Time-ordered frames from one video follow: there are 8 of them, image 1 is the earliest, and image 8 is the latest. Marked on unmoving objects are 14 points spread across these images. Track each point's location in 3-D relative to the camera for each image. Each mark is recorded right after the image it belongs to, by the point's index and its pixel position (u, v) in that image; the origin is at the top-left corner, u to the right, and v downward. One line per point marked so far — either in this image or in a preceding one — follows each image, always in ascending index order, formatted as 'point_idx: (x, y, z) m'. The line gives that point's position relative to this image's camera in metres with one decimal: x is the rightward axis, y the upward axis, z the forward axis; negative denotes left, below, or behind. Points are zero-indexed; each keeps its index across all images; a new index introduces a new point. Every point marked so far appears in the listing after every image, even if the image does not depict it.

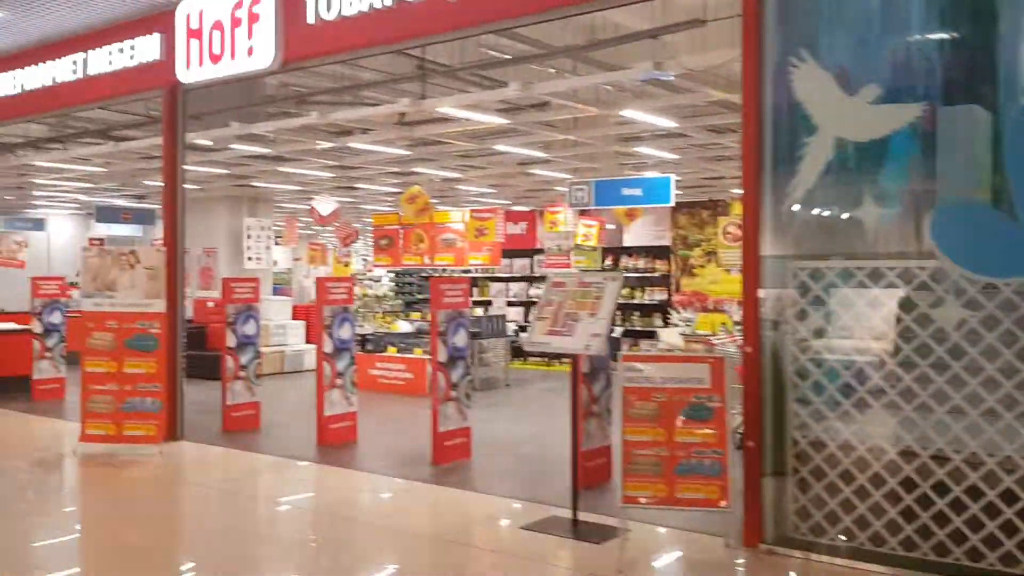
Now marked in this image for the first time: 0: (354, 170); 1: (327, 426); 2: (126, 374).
0: (-2.2, +1.7, +12.8) m
1: (-1.7, -1.2, +8.3) m
2: (-3.4, -0.8, +8.0) m
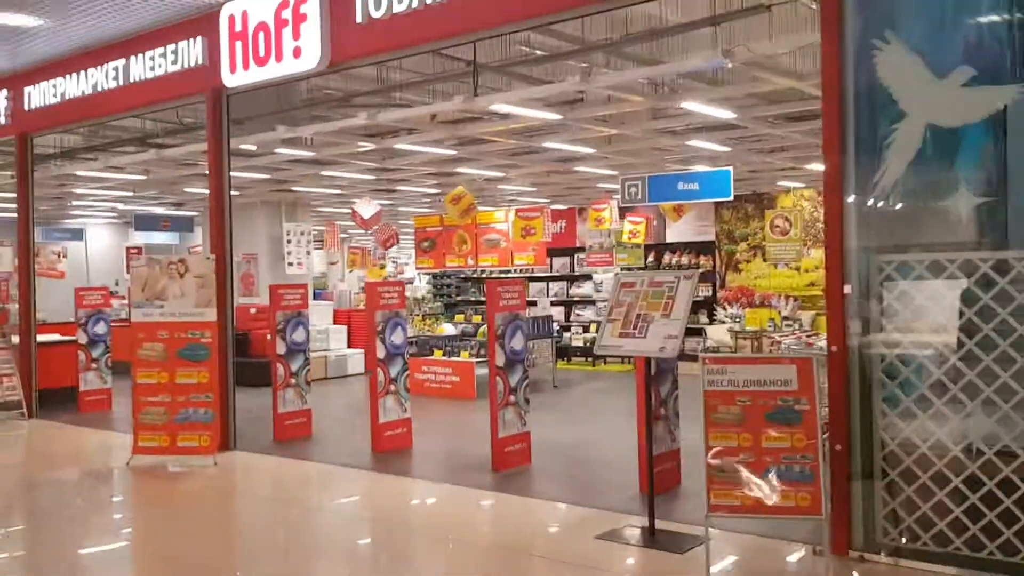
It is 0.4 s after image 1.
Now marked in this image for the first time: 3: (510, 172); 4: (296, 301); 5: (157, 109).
0: (-1.6, +1.6, +12.7) m
1: (-1.1, -1.3, +8.1) m
2: (-2.9, -0.8, +7.9) m
3: (0.0, +1.6, +12.5) m
4: (-2.1, -0.1, +9.1) m
5: (-3.5, +1.8, +9.2) m
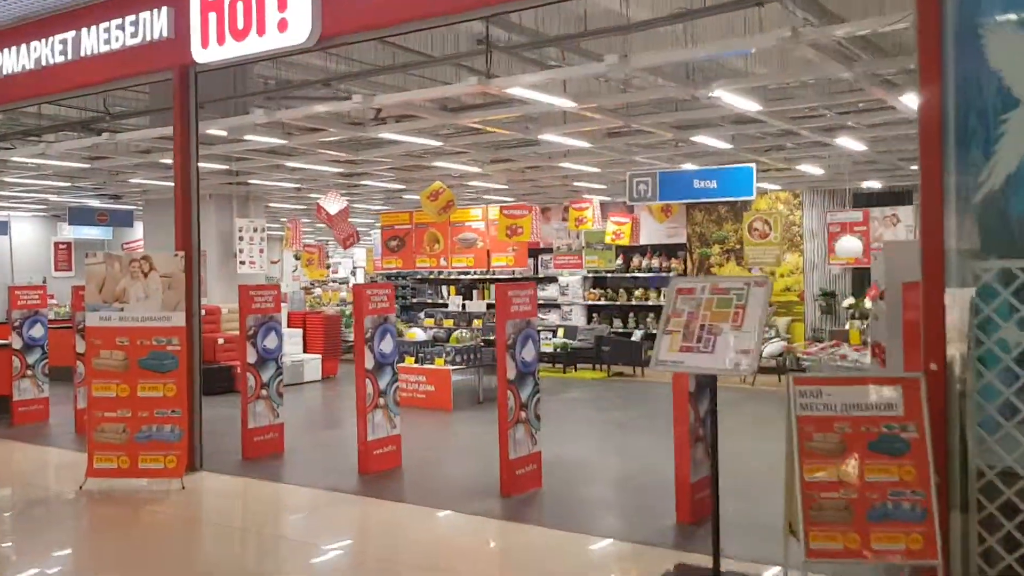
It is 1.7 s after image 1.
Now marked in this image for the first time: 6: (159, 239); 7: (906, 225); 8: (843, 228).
0: (-1.9, +1.6, +11.8) m
1: (-1.1, -1.3, +7.3) m
2: (-2.8, -0.8, +7.0) m
3: (-0.3, +1.5, +11.8) m
4: (-2.2, -0.1, +8.3) m
5: (-3.5, +1.8, +8.2) m
6: (-5.8, +0.8, +15.1) m
7: (+5.3, +0.9, +12.4) m
8: (+4.5, +0.8, +12.6) m
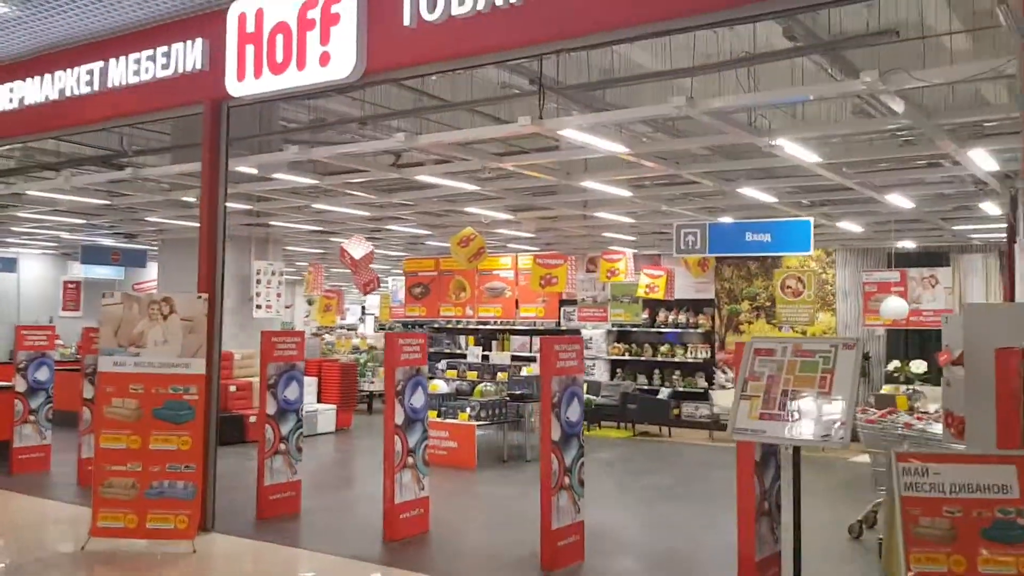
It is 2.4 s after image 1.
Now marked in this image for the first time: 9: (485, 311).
0: (-1.5, +1.0, +11.5) m
1: (-0.9, -1.7, +6.8) m
2: (-2.5, -1.1, +6.5) m
3: (+0.1, +0.9, +11.4) m
4: (-1.9, -0.5, +7.8) m
5: (-3.2, +1.4, +7.9) m
6: (-5.4, +0.1, +14.7) m
7: (+5.6, 0.0, +12.0) m
8: (+4.8, 0.0, +12.2) m
9: (-0.3, -0.3, +12.8) m
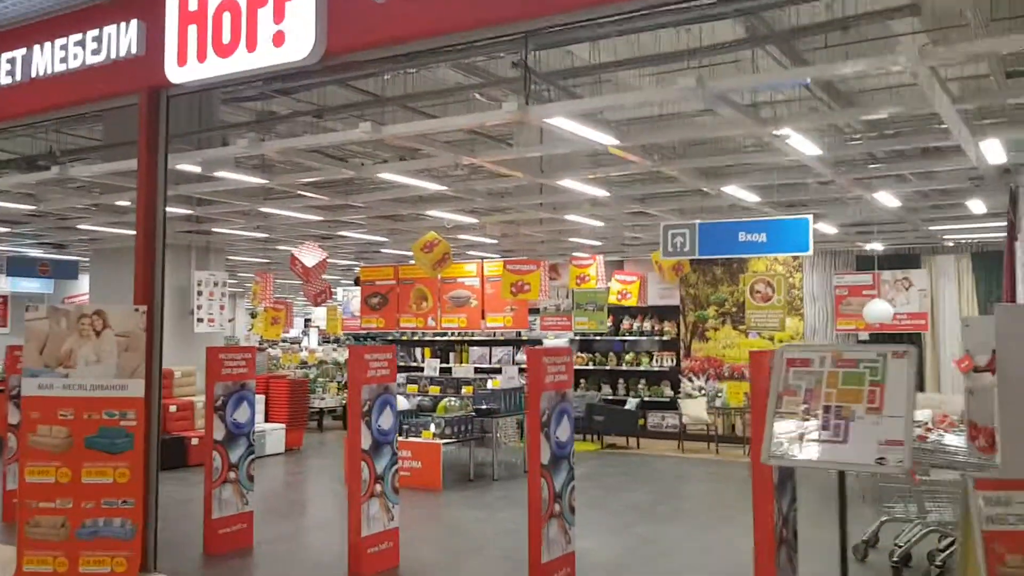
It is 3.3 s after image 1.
0: (-1.9, +0.9, +10.7) m
1: (-1.0, -1.7, +6.1) m
2: (-2.6, -1.2, +5.7) m
3: (-0.4, +0.8, +10.8) m
4: (-2.1, -0.6, +7.1) m
5: (-3.4, +1.3, +7.0) m
6: (-6.0, -0.1, +13.8) m
7: (+5.2, 0.0, +11.7) m
8: (+4.3, 0.0, +11.8) m
9: (-0.9, -0.4, +12.1) m
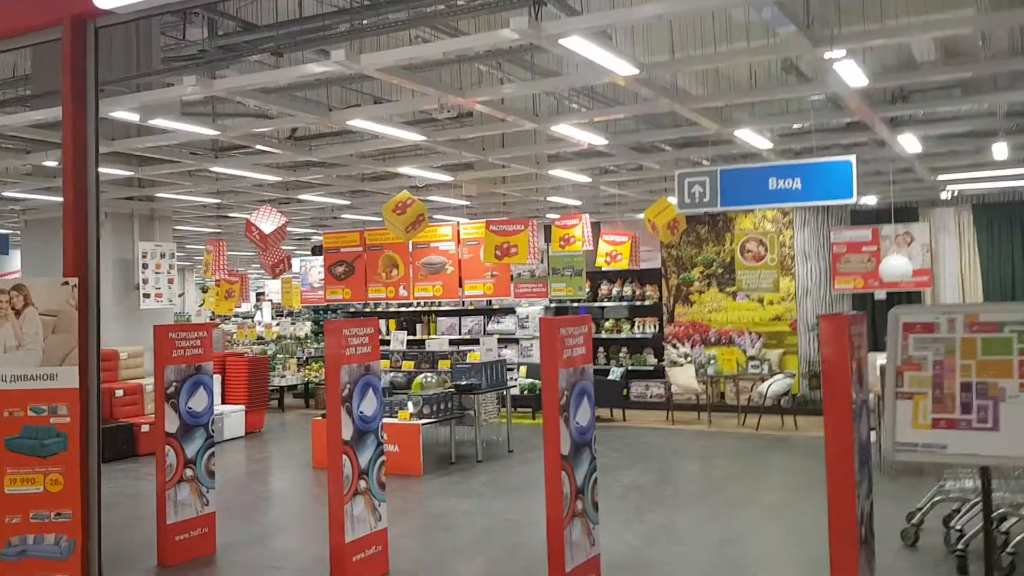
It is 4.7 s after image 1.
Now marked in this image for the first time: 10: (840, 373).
0: (-2.2, +1.2, +9.7) m
1: (-0.9, -1.5, +5.2) m
2: (-2.6, -1.1, +4.7) m
3: (-0.6, +1.2, +9.8) m
4: (-2.1, -0.4, +6.1) m
5: (-3.4, +1.5, +5.9) m
6: (-6.4, +0.3, +12.5) m
7: (+4.9, +0.5, +11.0) m
8: (+4.1, +0.5, +11.1) m
9: (-1.1, 0.0, +11.1) m
10: (+1.4, -0.4, +3.9) m
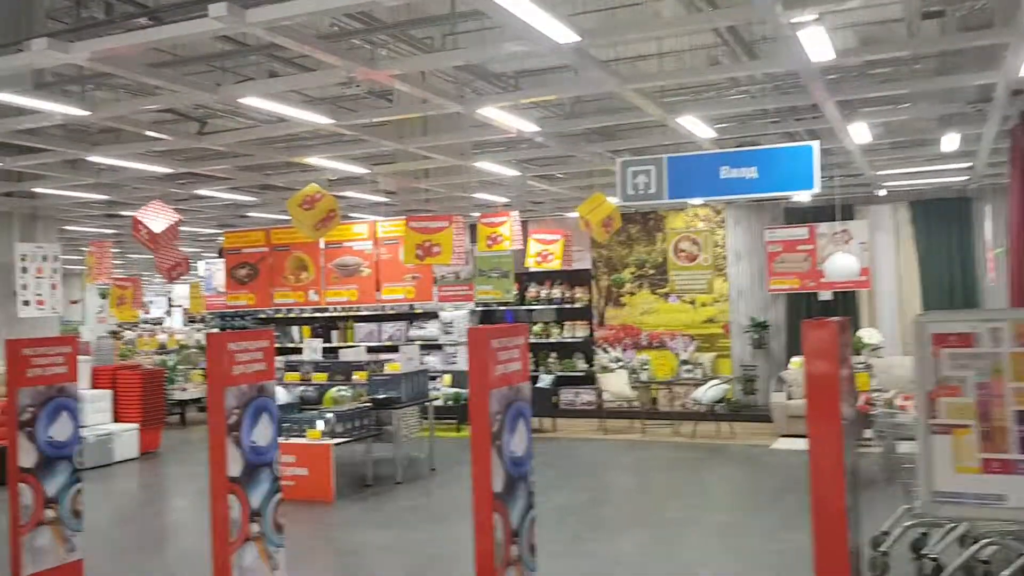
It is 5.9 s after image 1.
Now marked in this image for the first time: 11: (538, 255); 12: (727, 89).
0: (-2.9, +1.2, +8.7) m
1: (-1.3, -1.6, +4.3) m
2: (-2.9, -1.1, +3.7) m
3: (-1.4, +1.1, +9.0) m
4: (-2.5, -0.4, +5.1) m
5: (-3.9, +1.5, +4.8) m
6: (-7.4, +0.2, +11.2) m
7: (+4.0, +0.5, +10.6) m
8: (+3.2, +0.5, +10.7) m
9: (-2.0, -0.1, +10.2) m
10: (+1.1, -0.4, +3.2) m
11: (+0.1, +0.4, +11.6) m
12: (+1.5, +1.4, +7.0) m
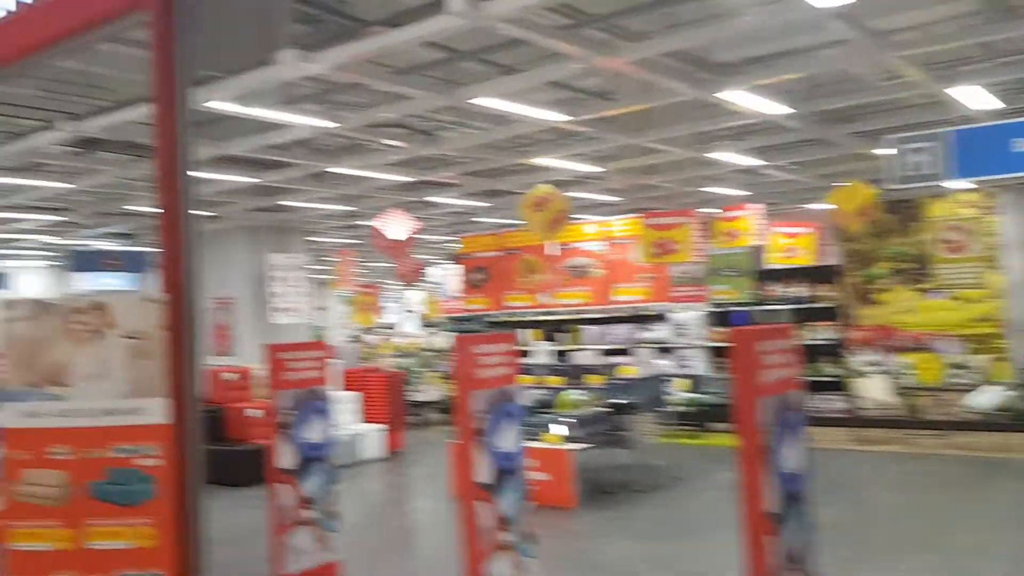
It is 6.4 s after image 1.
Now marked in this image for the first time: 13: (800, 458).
0: (-0.7, +1.1, +8.9) m
1: (-0.1, -1.6, +4.2) m
2: (-1.8, -1.1, +3.9) m
3: (+0.9, +1.1, +8.7) m
4: (-1.2, -0.5, +5.2) m
5: (-2.6, +1.4, +5.3) m
6: (-4.4, +0.1, +12.3) m
7: (+6.5, +0.6, +9.1) m
8: (+5.7, +0.6, +9.3) m
9: (+0.6, -0.1, +10.1) m
10: (+1.9, -0.3, +2.6) m
11: (+3.0, +0.4, +11.0) m
12: (+3.2, +1.4, +6.2) m
13: (+1.1, -0.7, +3.7) m
